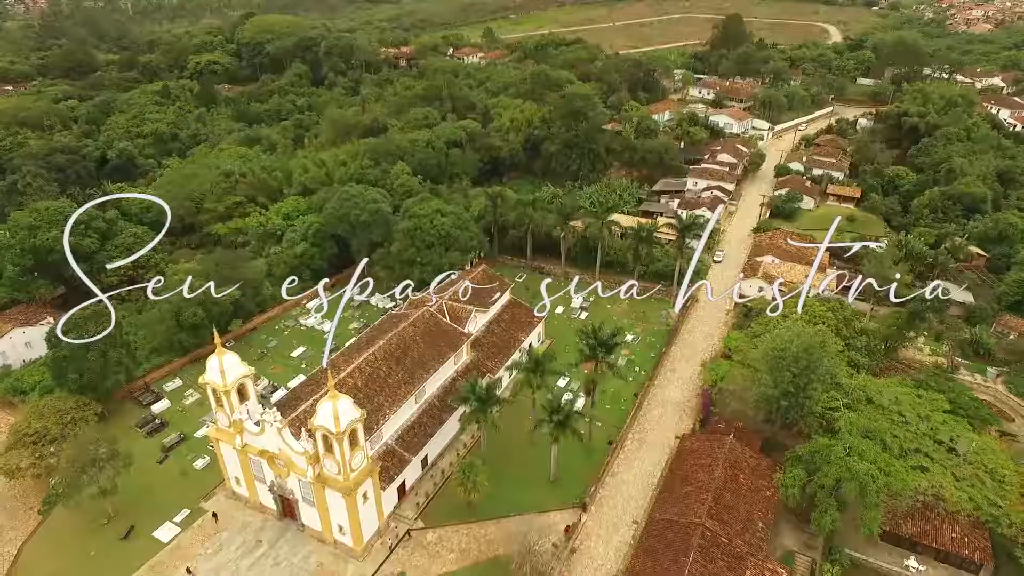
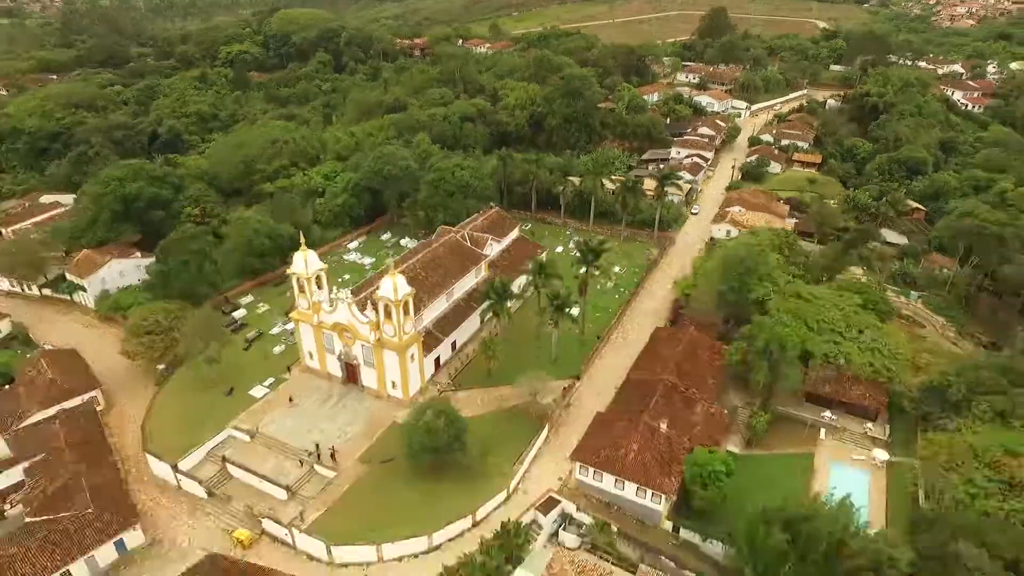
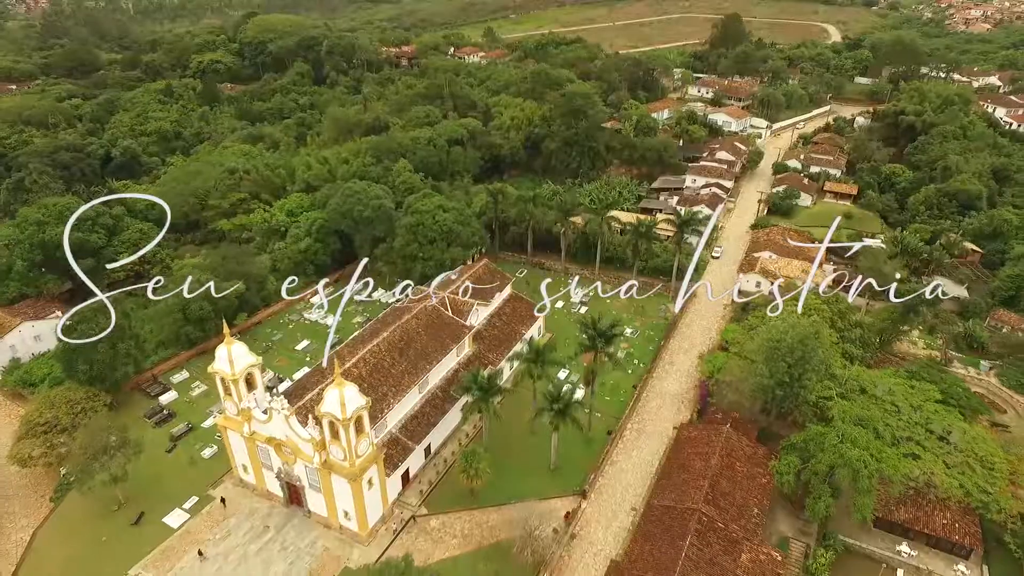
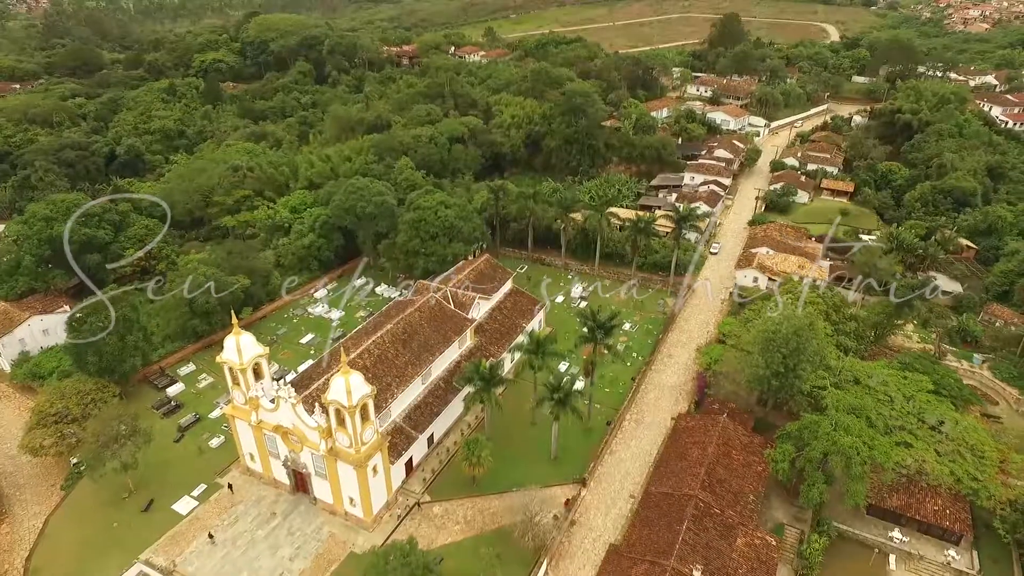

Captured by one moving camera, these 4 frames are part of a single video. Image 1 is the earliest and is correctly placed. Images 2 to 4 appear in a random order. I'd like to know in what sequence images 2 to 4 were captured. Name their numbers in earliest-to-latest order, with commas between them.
3, 4, 2
